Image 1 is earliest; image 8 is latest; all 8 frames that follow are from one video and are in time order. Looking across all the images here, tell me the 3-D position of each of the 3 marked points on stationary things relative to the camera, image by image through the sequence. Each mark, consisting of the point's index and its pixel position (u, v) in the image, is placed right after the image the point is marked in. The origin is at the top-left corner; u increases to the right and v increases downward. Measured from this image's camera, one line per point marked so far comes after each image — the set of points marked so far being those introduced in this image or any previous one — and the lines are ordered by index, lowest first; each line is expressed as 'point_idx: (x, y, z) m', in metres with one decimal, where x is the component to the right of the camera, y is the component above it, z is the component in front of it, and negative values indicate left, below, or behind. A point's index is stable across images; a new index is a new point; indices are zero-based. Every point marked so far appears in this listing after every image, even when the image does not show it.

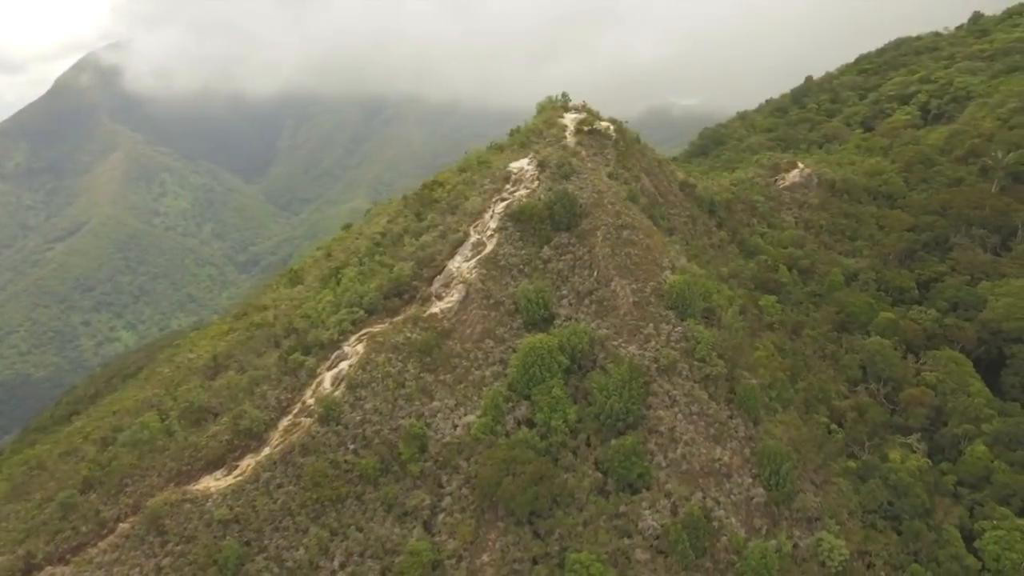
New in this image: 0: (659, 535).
0: (+4.9, -8.2, +19.0) m
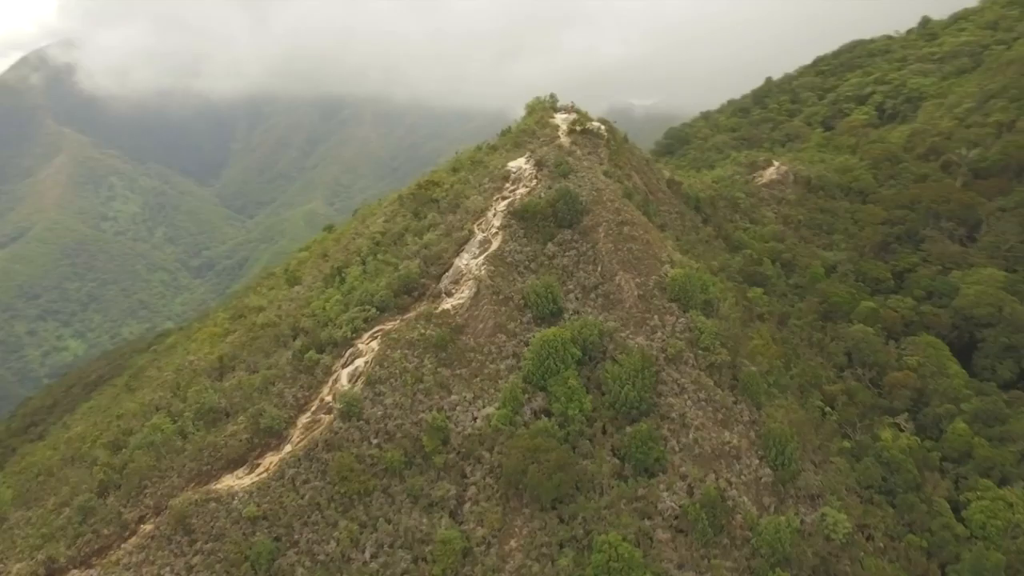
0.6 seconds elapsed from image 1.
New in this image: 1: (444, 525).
0: (+5.8, -7.9, +20.0) m
1: (-2.3, -8.1, +19.7) m
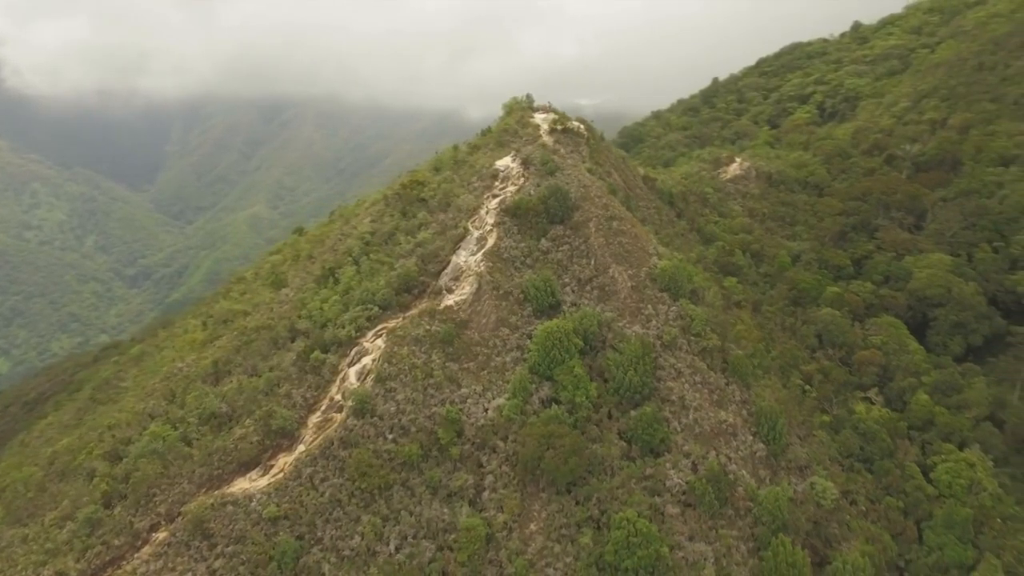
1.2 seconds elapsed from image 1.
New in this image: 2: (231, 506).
0: (+6.4, -7.5, +21.2) m
1: (-1.7, -8.0, +20.3) m
2: (-9.7, -7.6, +20.0) m
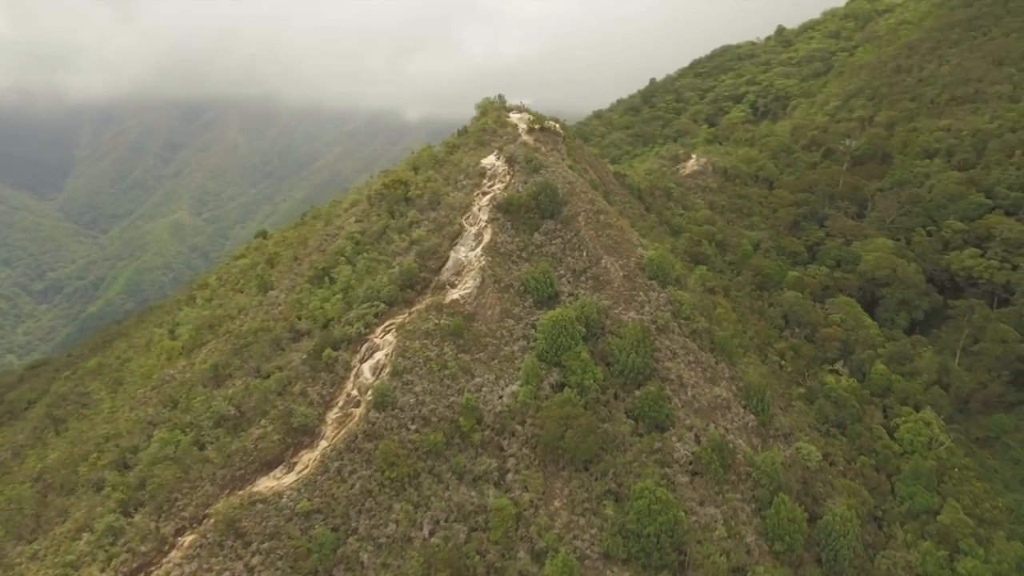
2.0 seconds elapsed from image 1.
0: (+7.2, -6.9, +23.0) m
1: (-0.7, -7.6, +21.2) m
2: (-8.7, -7.5, +20.1) m
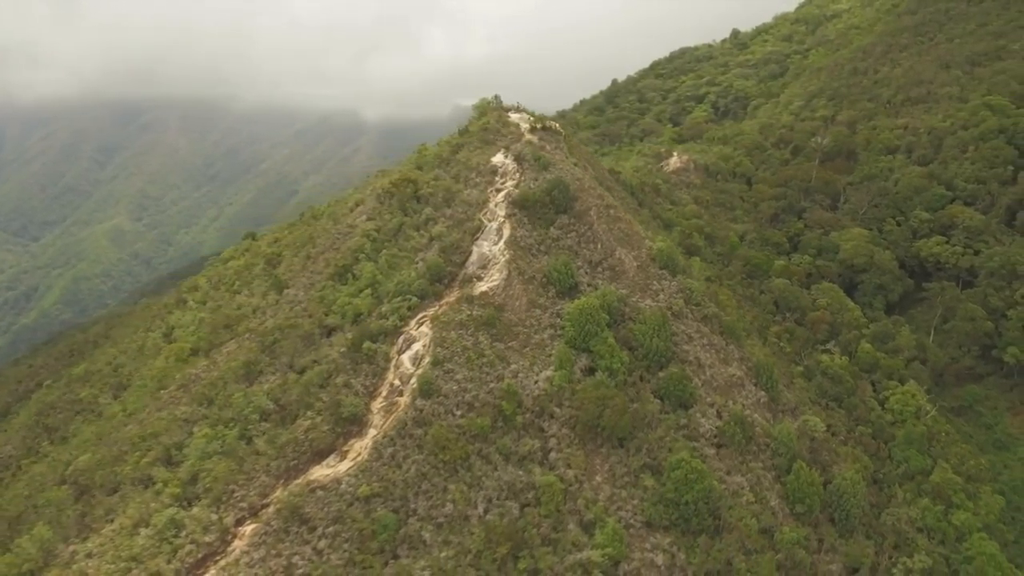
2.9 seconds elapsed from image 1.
0: (+8.8, -6.3, +24.8) m
1: (+1.1, -7.2, +22.4) m
2: (-6.8, -7.3, +20.8) m
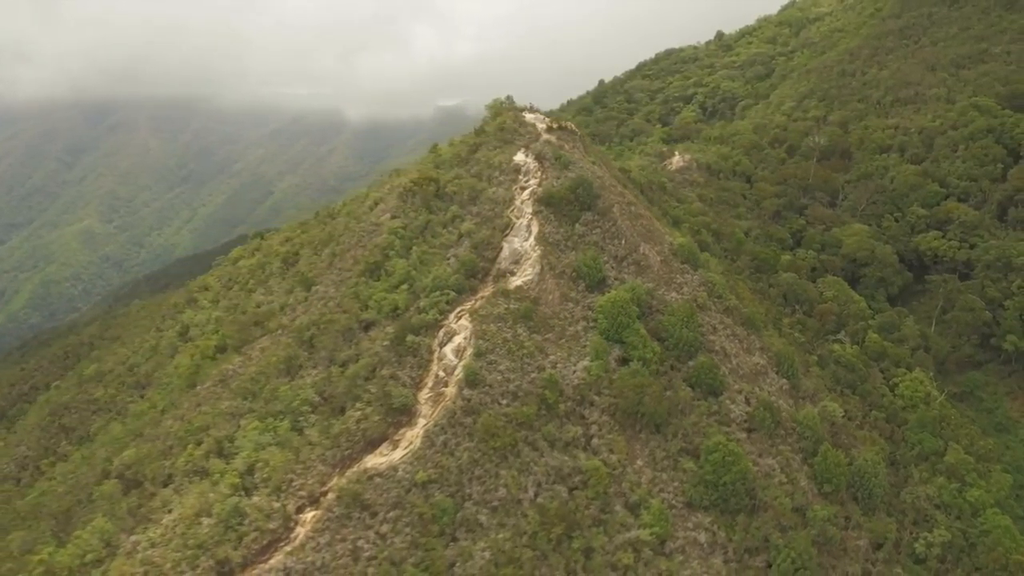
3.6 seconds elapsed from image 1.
0: (+10.6, -5.9, +26.0) m
1: (+2.9, -6.9, +23.4) m
2: (-4.9, -7.1, +21.5) m
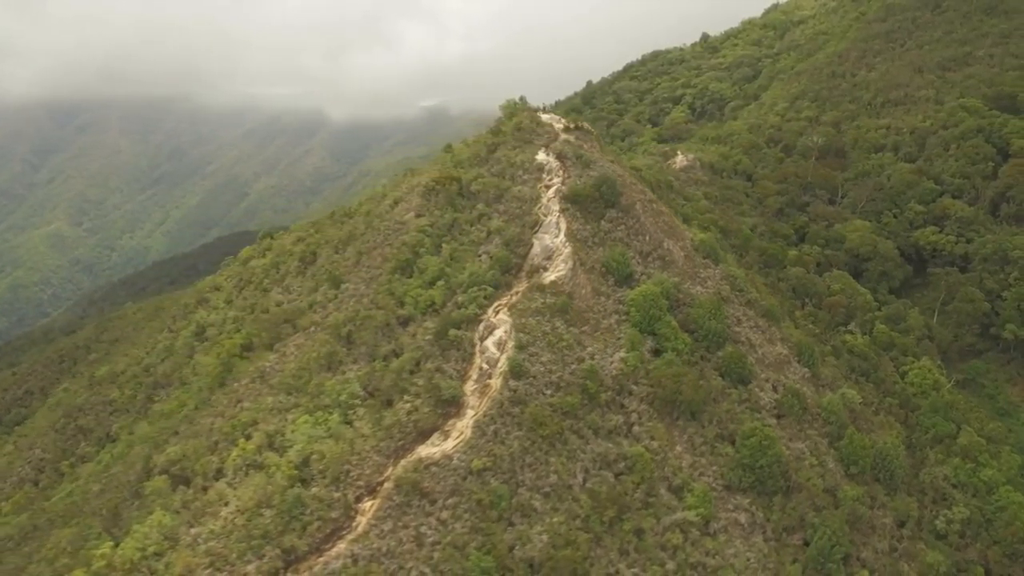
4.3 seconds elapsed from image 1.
0: (+12.4, -5.6, +27.2) m
1: (+4.9, -6.6, +24.3) m
2: (-2.9, -6.9, +22.1) m
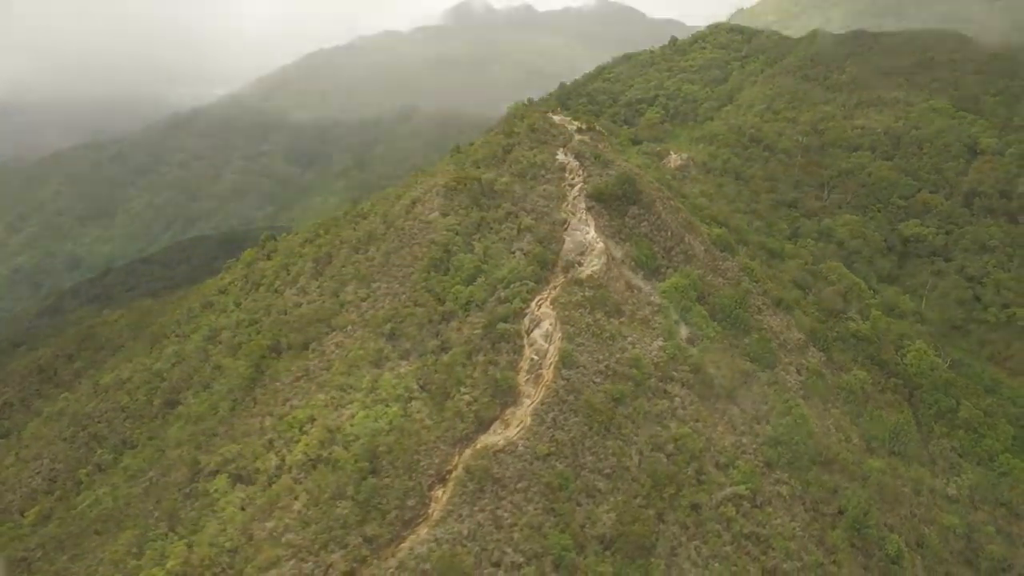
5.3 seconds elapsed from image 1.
0: (+14.6, -5.0, +29.1) m
1: (+7.3, -6.3, +25.8) m
2: (-0.3, -6.6, +23.1) m
